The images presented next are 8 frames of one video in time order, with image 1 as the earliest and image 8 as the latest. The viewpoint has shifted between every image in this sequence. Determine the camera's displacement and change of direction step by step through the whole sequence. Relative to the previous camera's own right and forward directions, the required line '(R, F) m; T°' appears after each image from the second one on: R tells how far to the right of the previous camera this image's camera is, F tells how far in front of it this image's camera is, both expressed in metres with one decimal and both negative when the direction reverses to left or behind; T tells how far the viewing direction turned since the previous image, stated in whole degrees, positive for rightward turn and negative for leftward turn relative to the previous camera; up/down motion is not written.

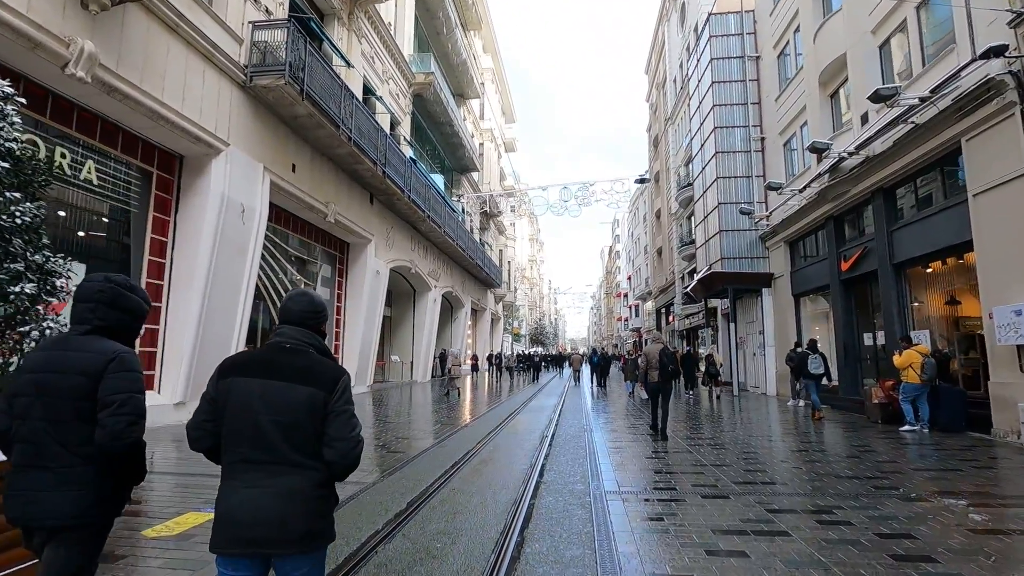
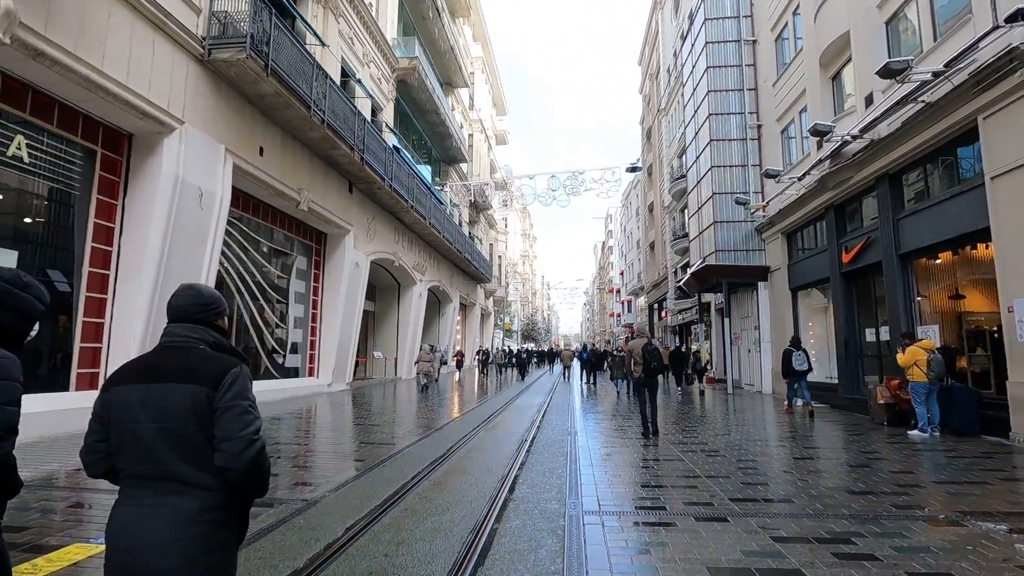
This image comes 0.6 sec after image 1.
(+0.3, +0.9) m; +1°
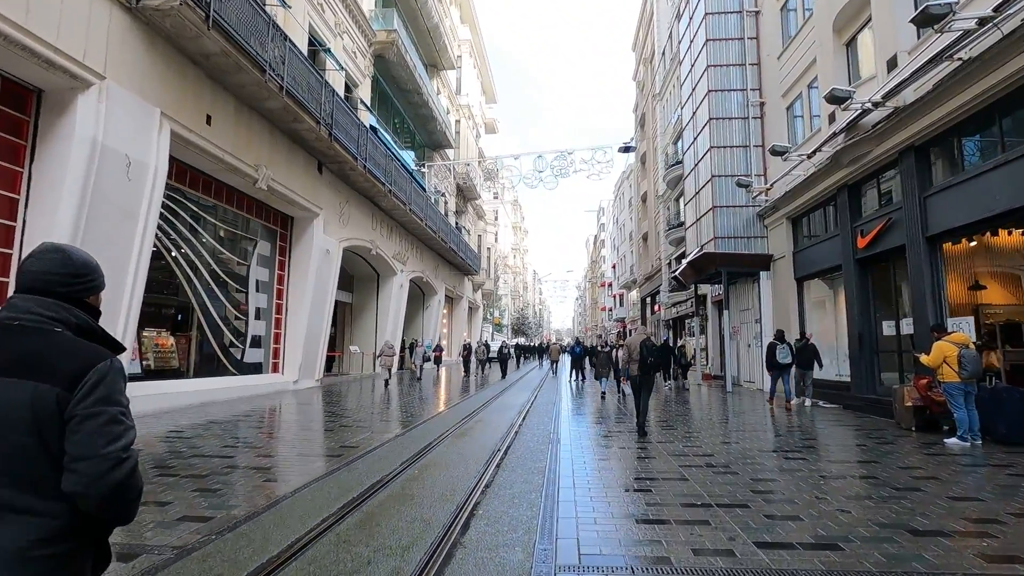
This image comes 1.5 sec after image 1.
(+0.3, +1.4) m; +1°
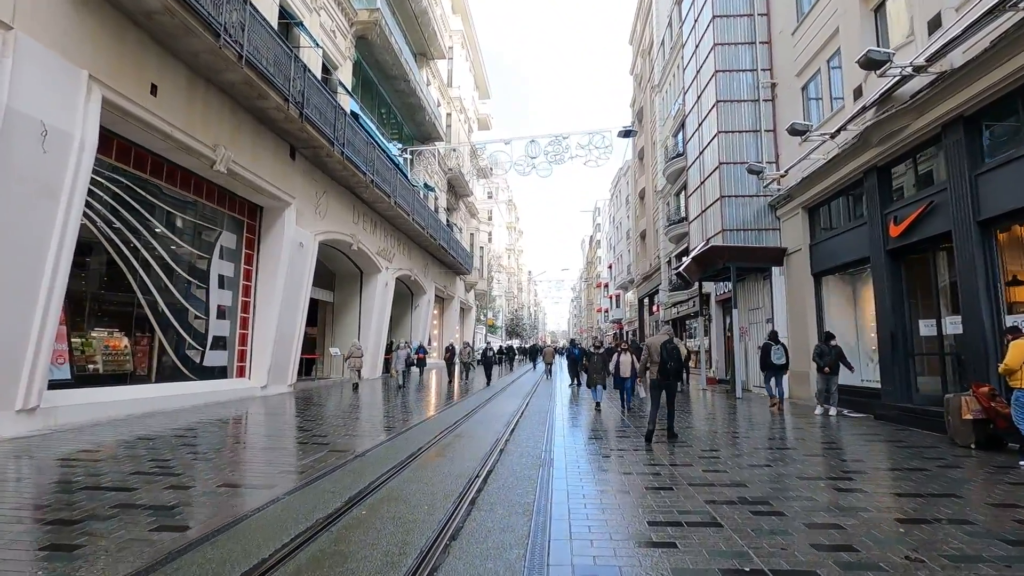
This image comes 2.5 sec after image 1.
(+0.2, +1.5) m; 0°
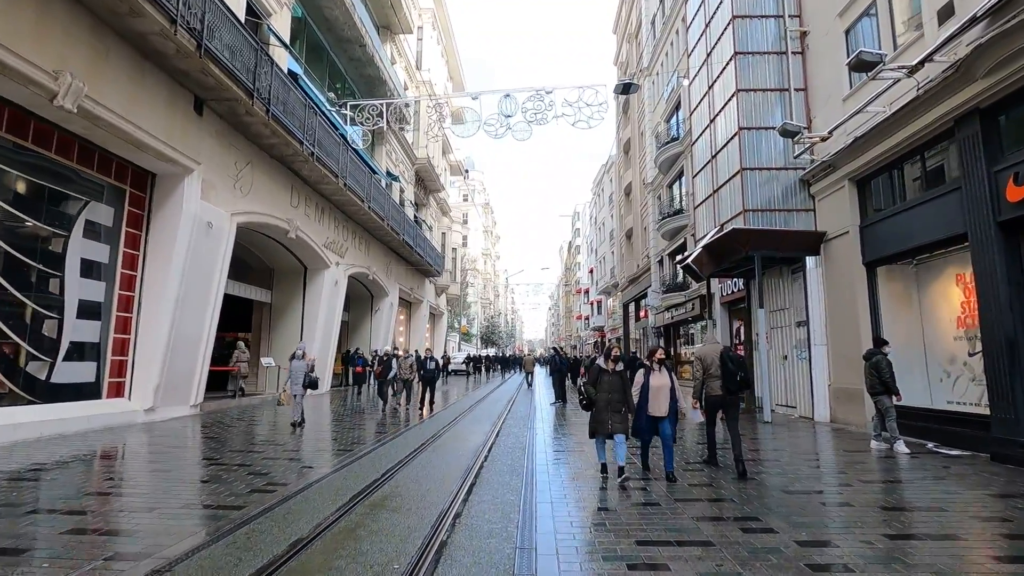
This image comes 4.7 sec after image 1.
(+0.2, +3.4) m; +2°
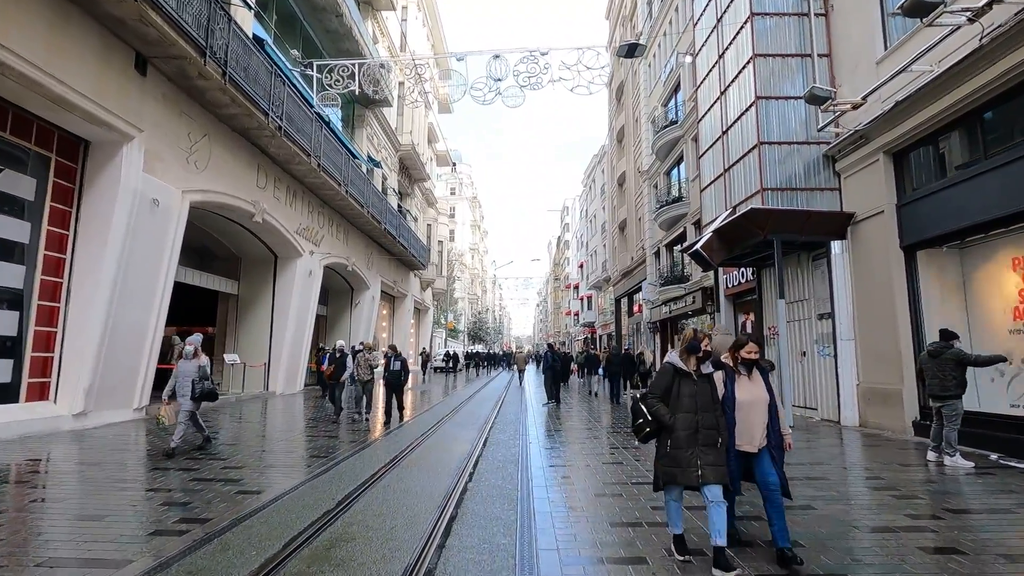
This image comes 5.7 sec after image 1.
(0.0, +1.5) m; +1°
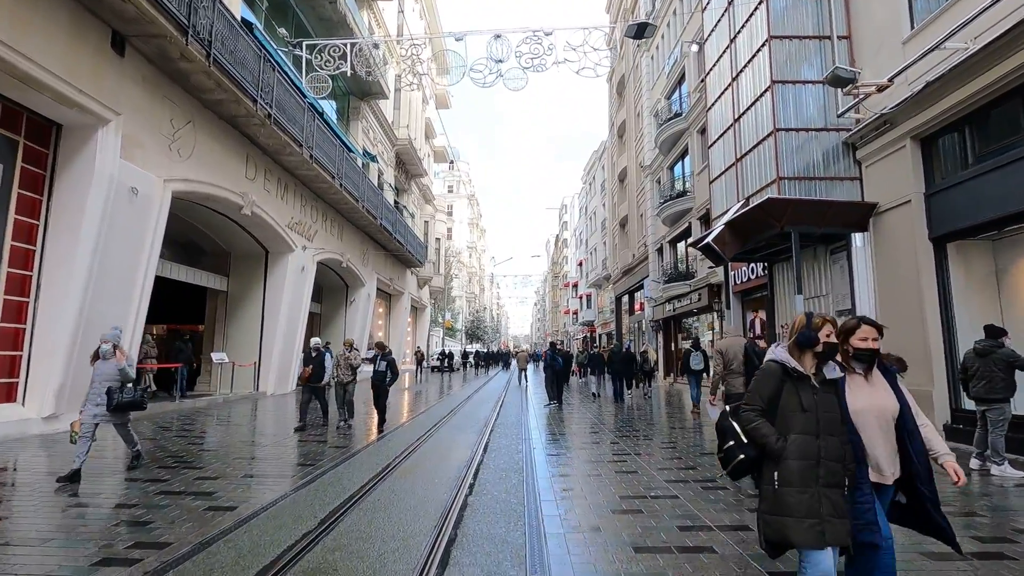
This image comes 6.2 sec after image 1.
(-0.1, +0.6) m; 0°
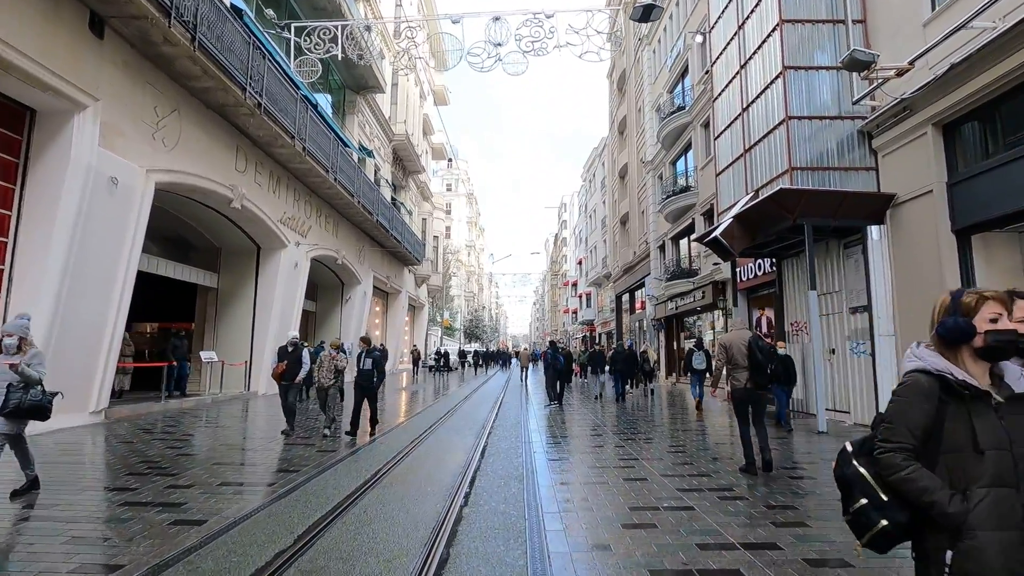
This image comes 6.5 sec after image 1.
(0.0, +0.5) m; 0°
